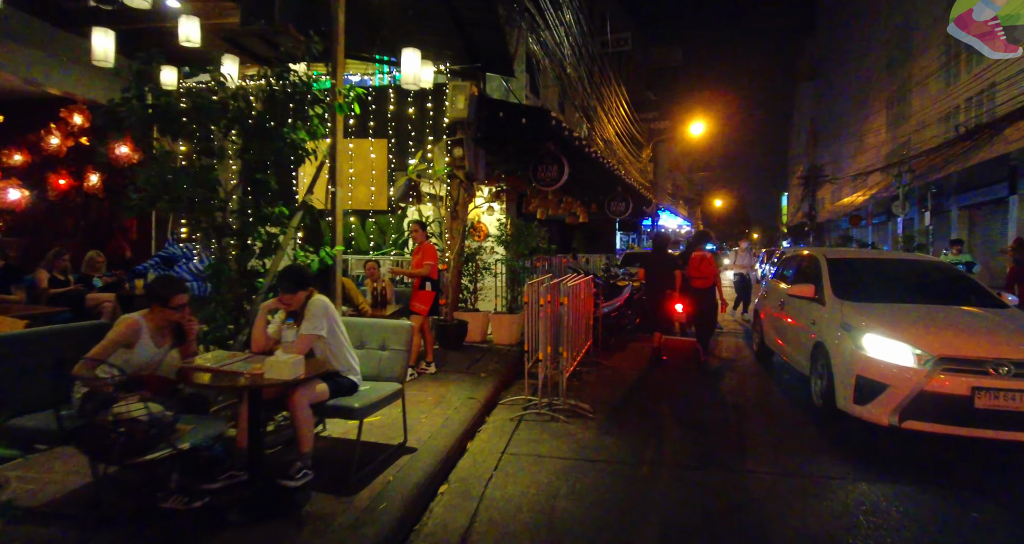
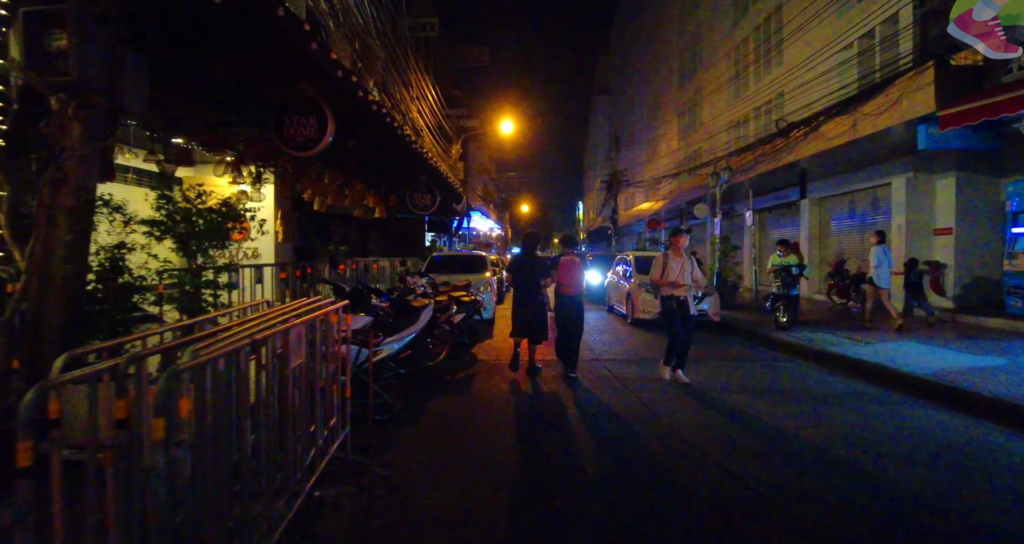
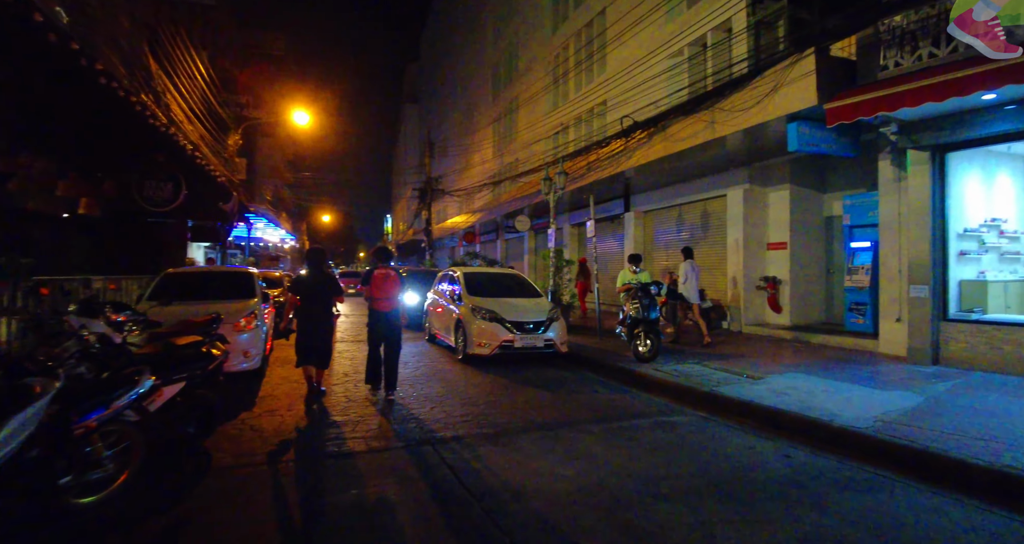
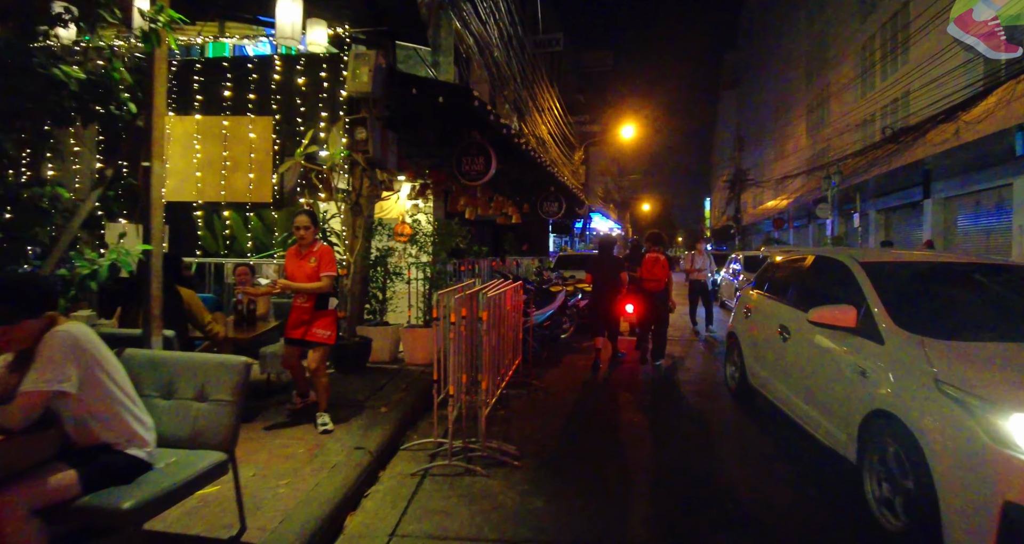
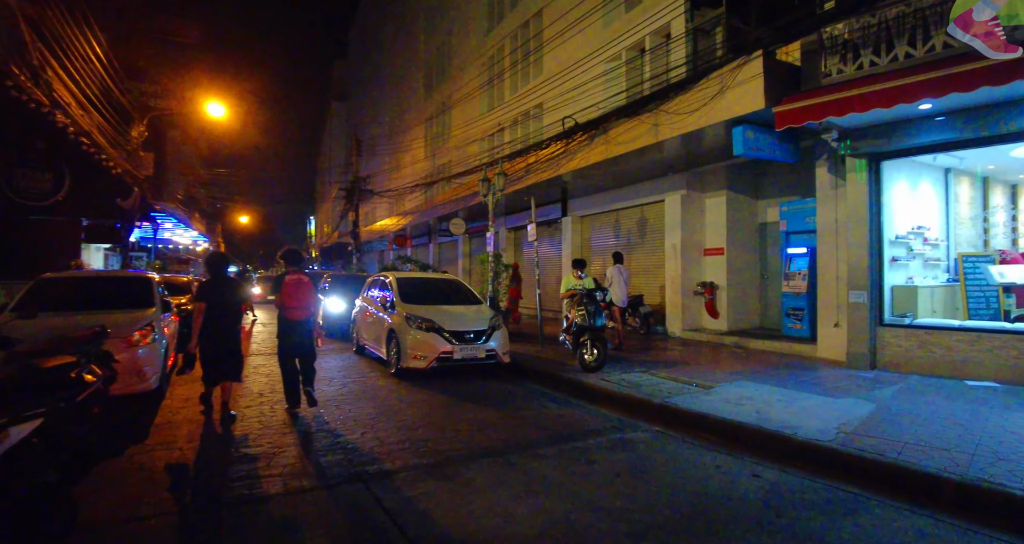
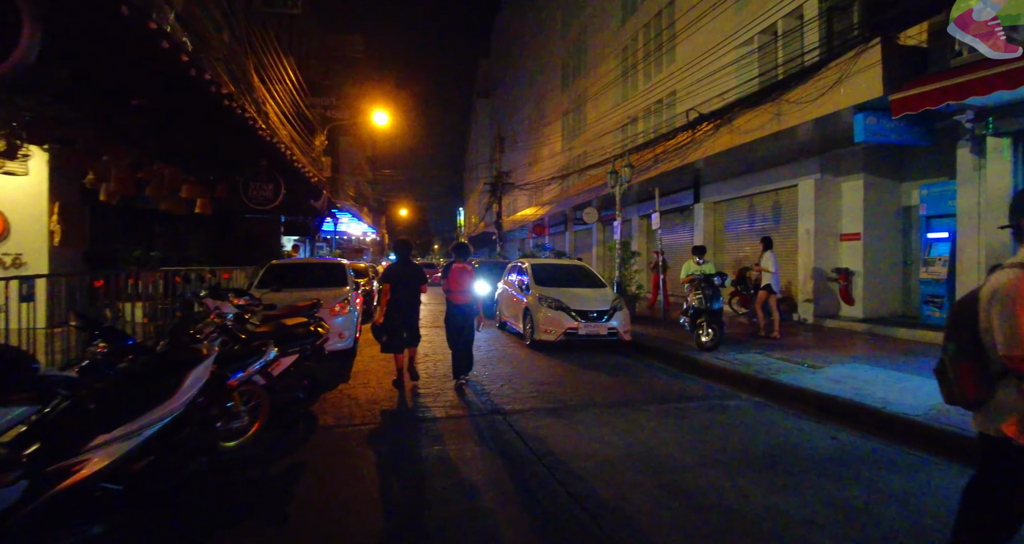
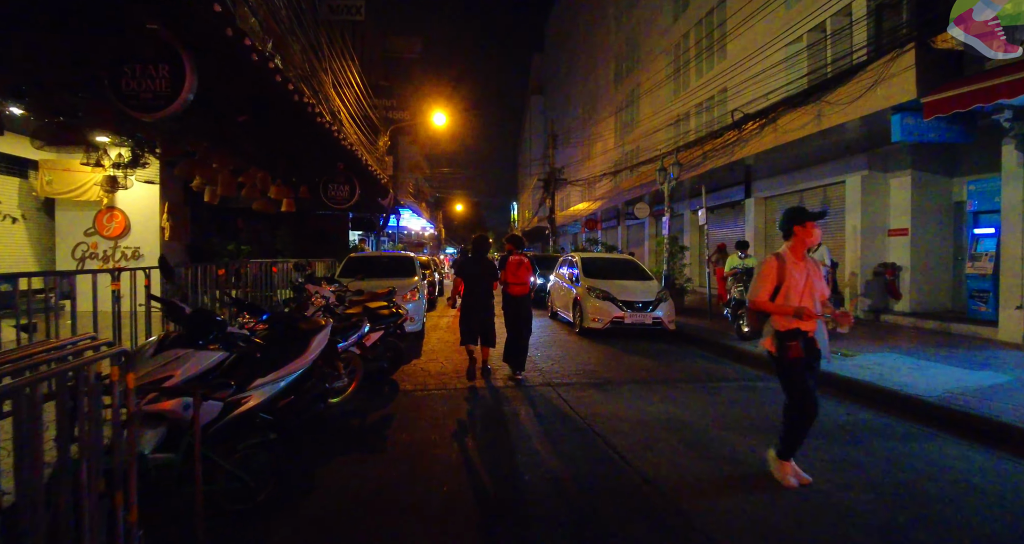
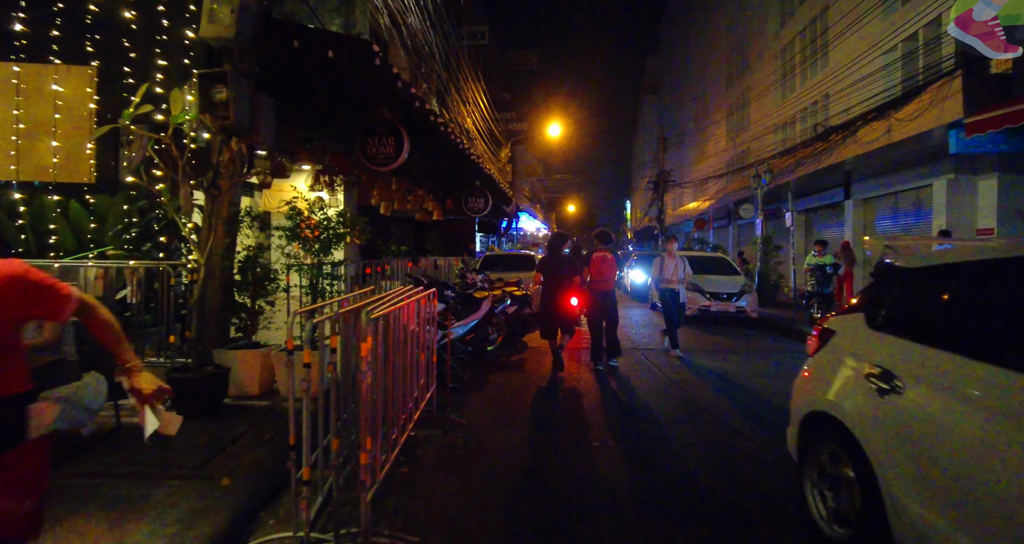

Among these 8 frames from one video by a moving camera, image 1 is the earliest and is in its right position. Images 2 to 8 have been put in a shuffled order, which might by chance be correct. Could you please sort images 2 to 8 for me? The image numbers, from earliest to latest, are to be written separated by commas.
4, 8, 2, 7, 6, 3, 5
